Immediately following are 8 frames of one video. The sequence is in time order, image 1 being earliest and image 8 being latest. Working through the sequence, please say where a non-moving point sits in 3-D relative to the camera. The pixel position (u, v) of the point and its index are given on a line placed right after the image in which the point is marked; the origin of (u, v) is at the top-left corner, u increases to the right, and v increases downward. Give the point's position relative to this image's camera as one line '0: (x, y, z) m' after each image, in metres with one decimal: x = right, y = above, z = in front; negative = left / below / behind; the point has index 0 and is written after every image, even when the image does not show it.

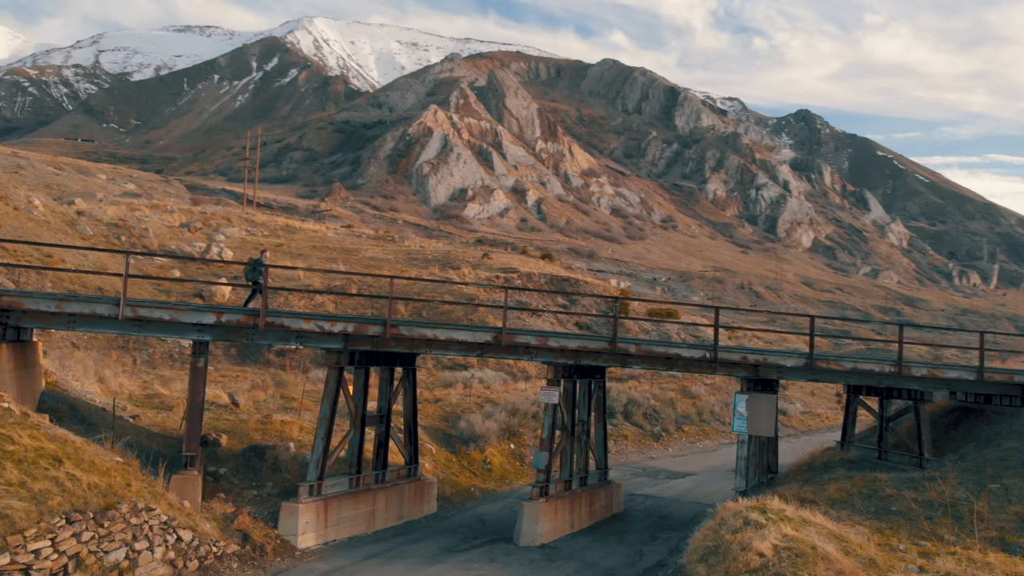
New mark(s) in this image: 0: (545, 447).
0: (+0.7, -3.3, +19.0) m
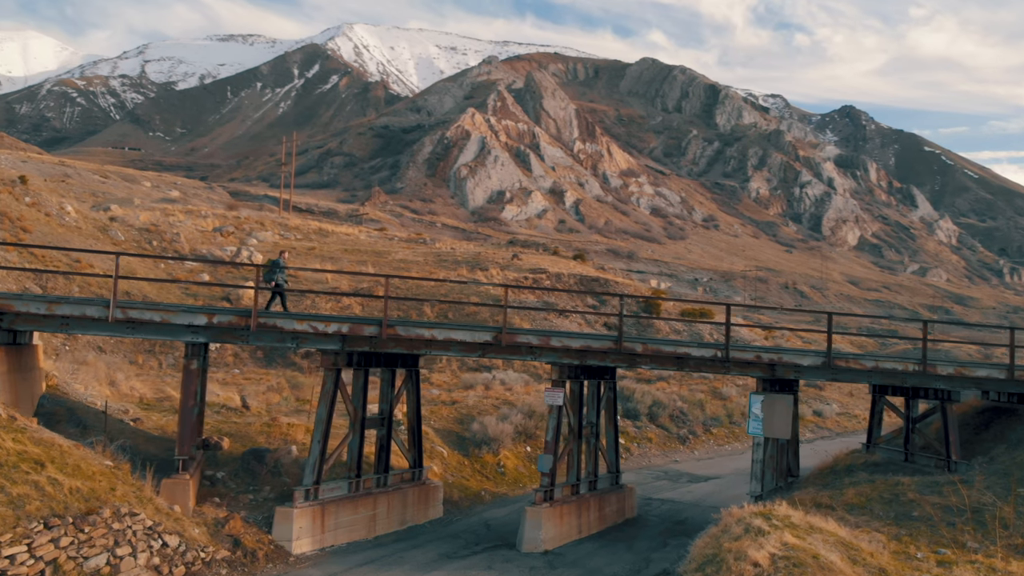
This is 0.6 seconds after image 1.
0: (+0.7, -3.2, +18.4) m
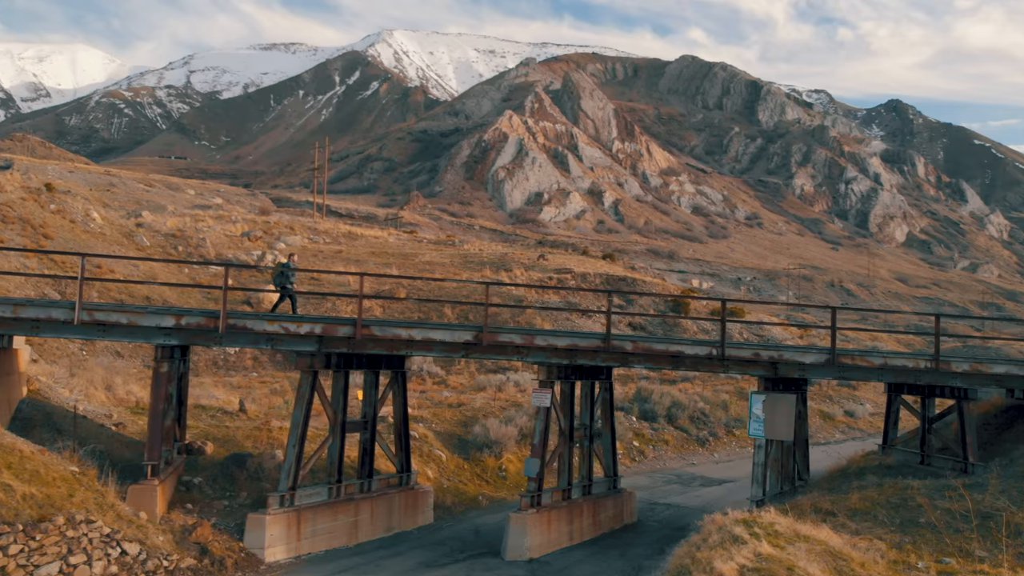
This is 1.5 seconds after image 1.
0: (+0.5, -3.1, +17.6) m
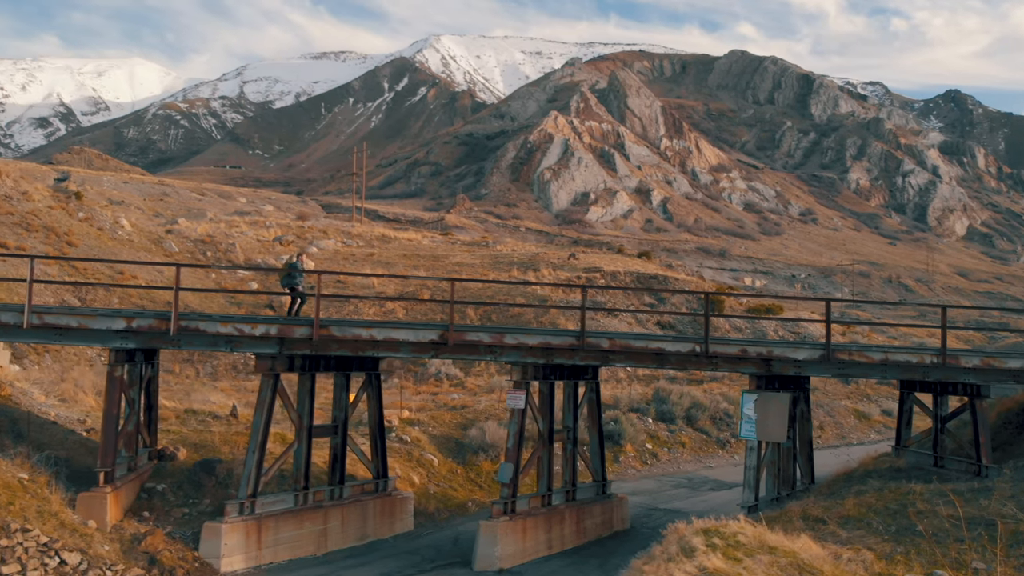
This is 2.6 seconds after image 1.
0: (0.0, -3.1, +16.8) m
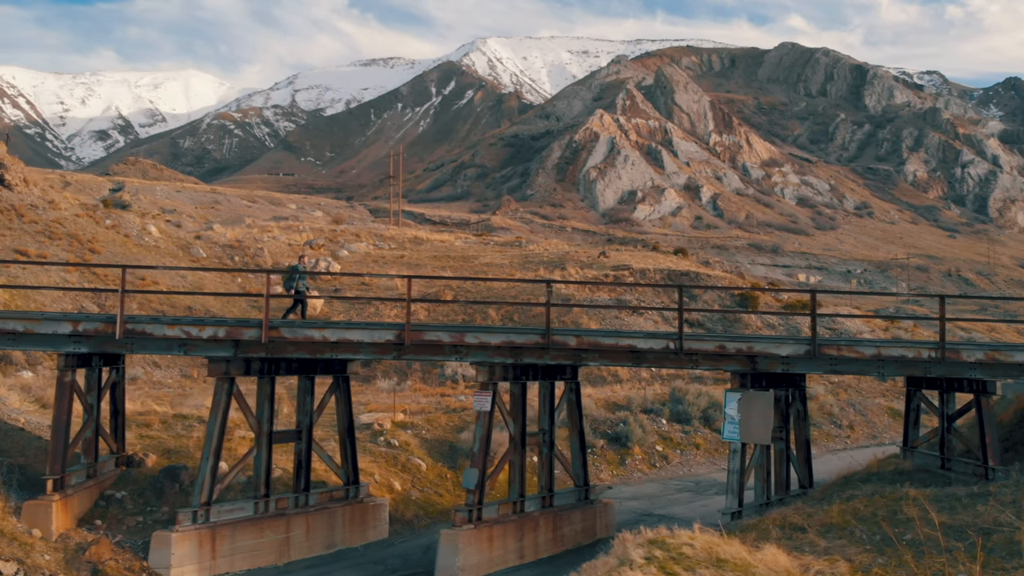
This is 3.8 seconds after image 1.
0: (-0.6, -3.0, +16.0) m
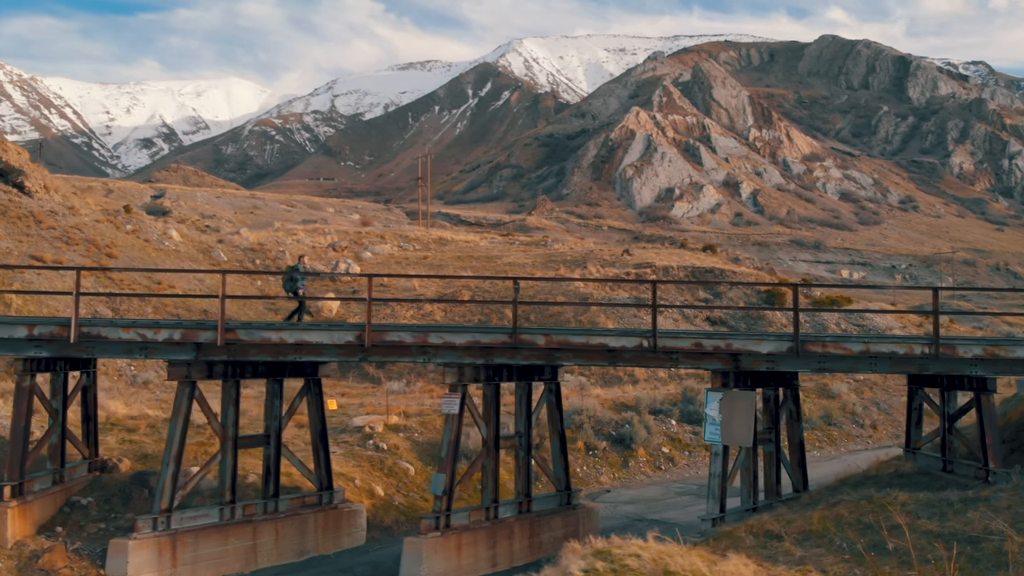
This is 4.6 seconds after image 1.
0: (-1.1, -3.0, +15.4) m
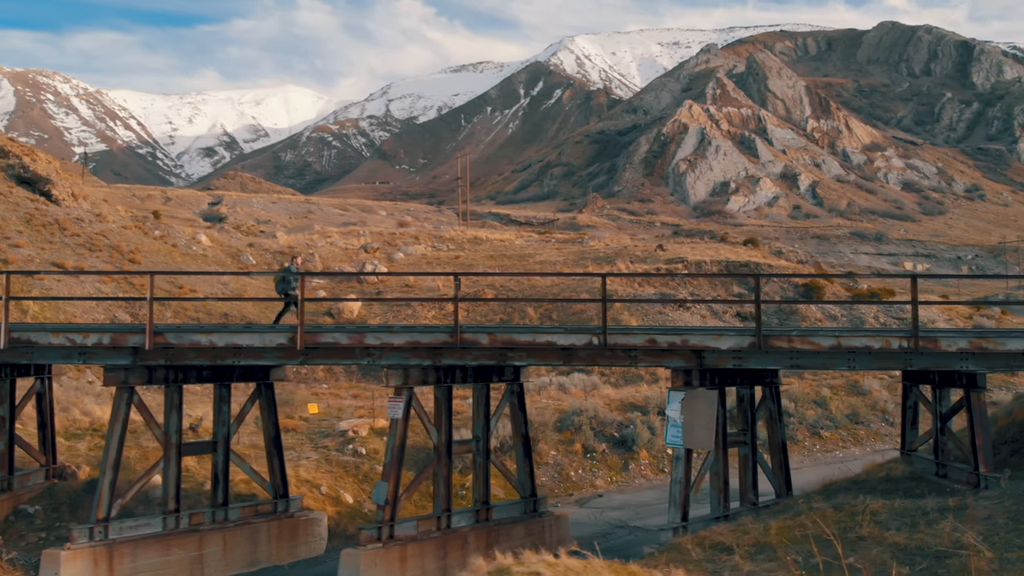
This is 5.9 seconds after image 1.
0: (-1.9, -2.9, +14.6) m
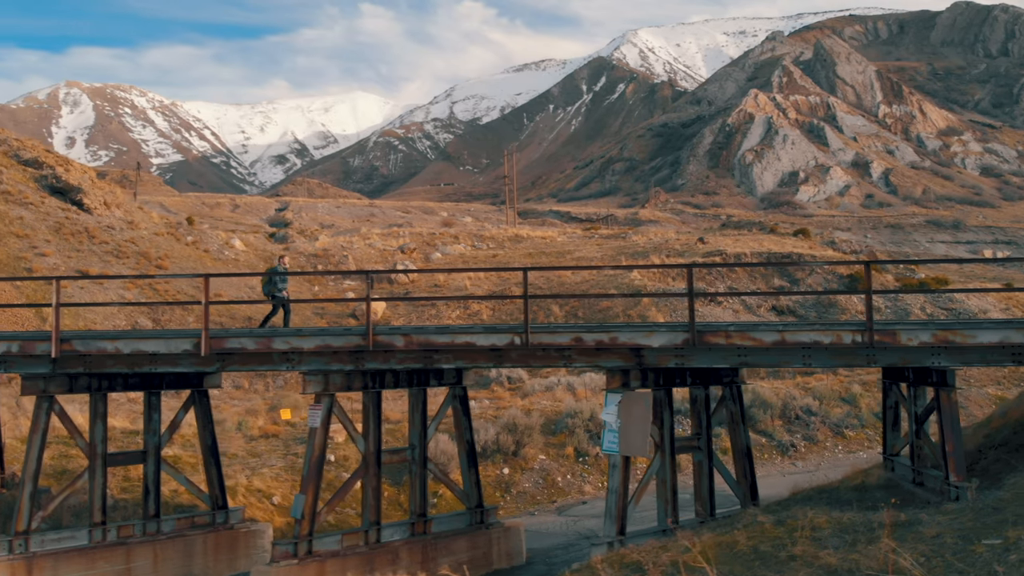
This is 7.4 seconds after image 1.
0: (-3.0, -2.9, +13.7) m
